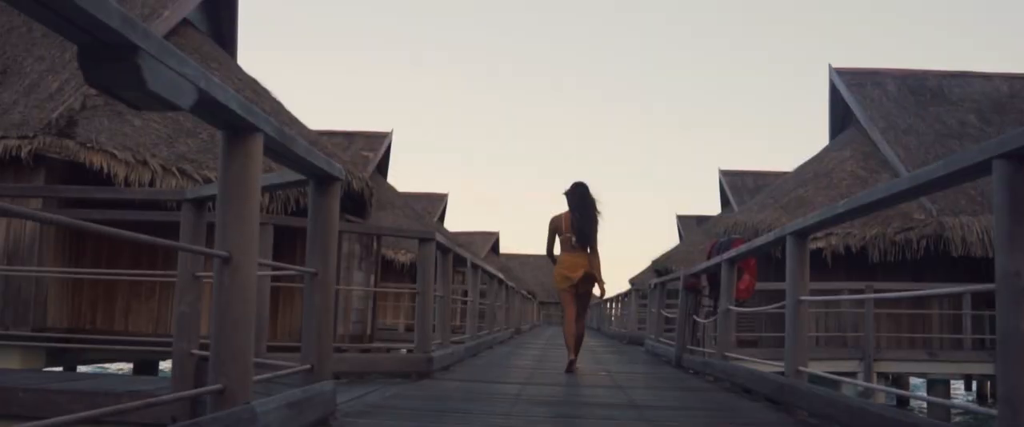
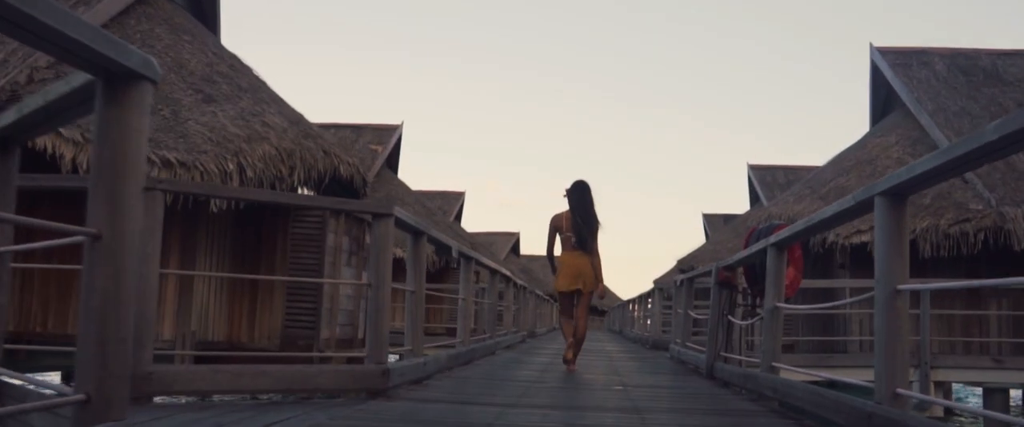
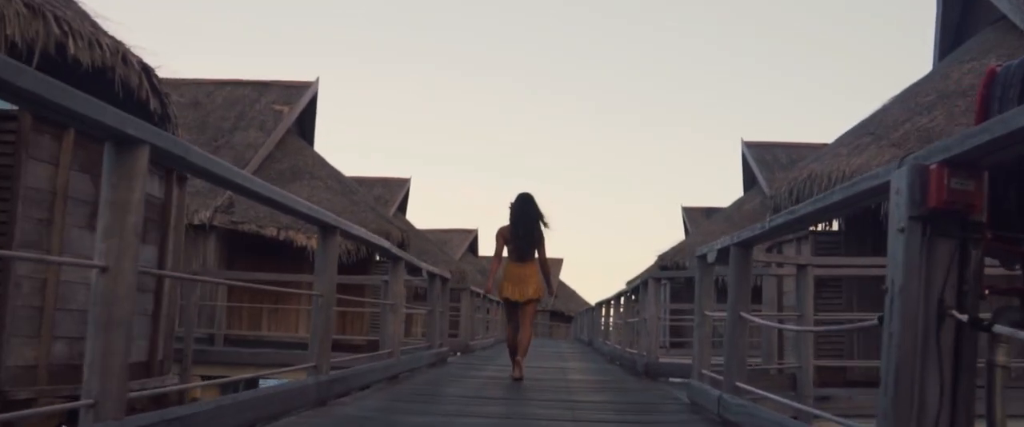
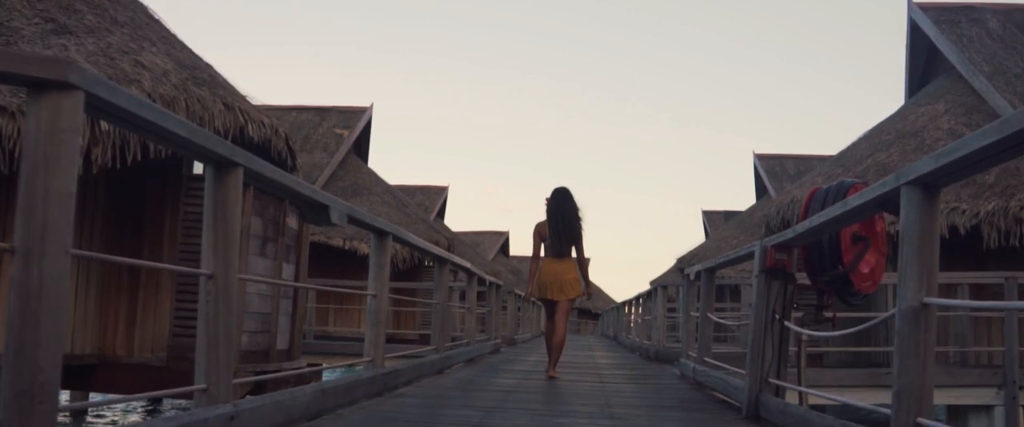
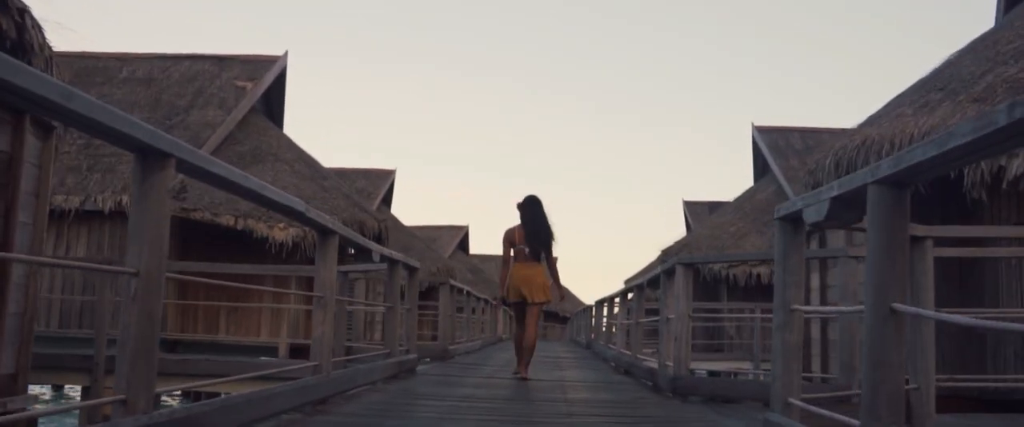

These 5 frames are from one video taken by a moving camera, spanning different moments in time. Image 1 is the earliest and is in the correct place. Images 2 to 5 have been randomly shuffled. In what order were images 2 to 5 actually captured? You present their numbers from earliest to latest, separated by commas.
2, 4, 3, 5
